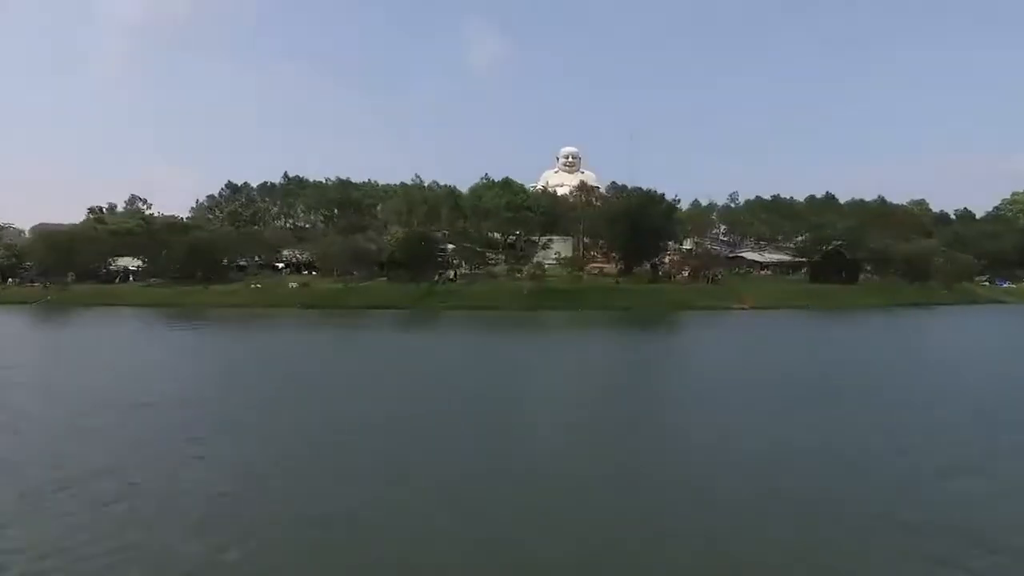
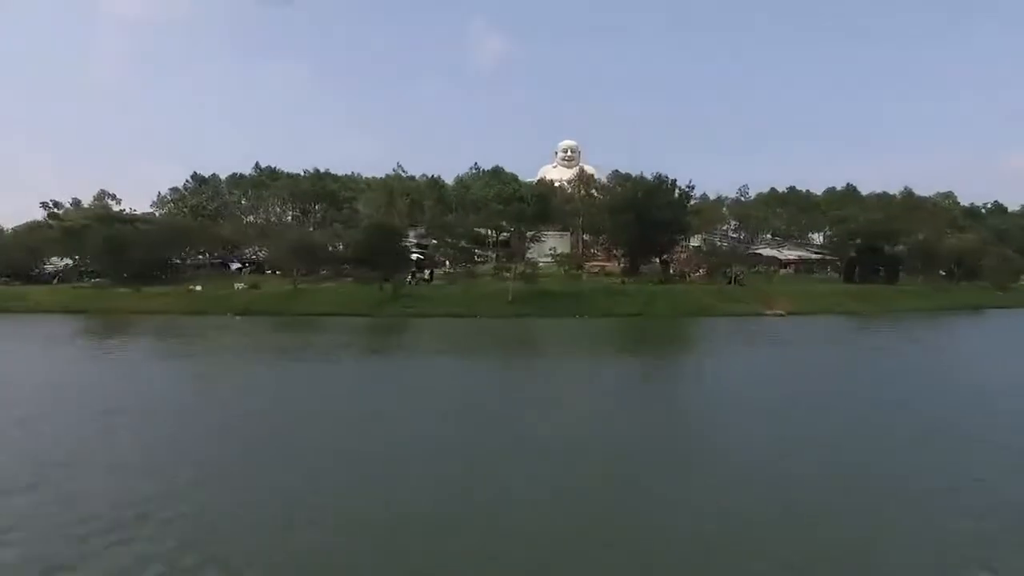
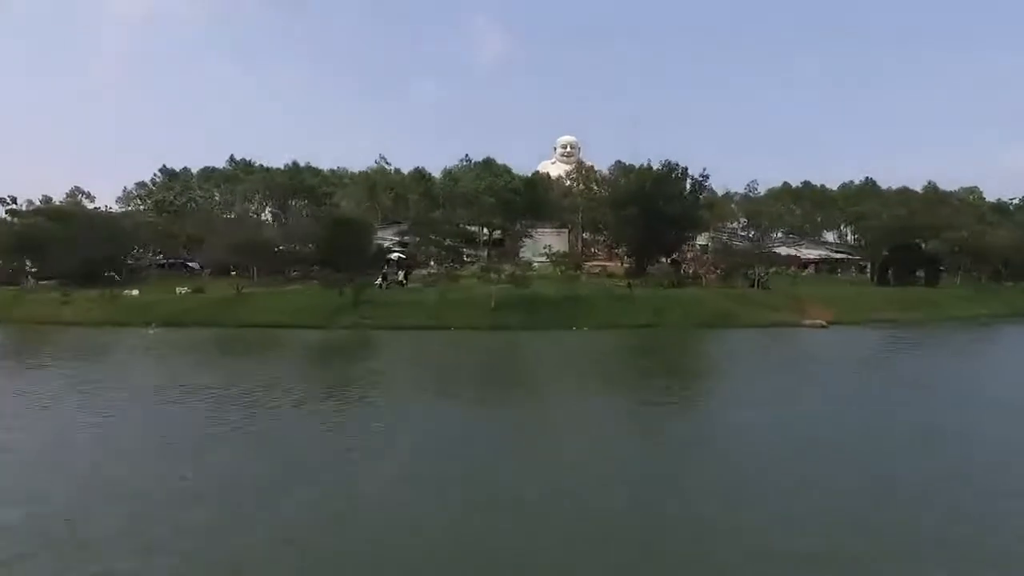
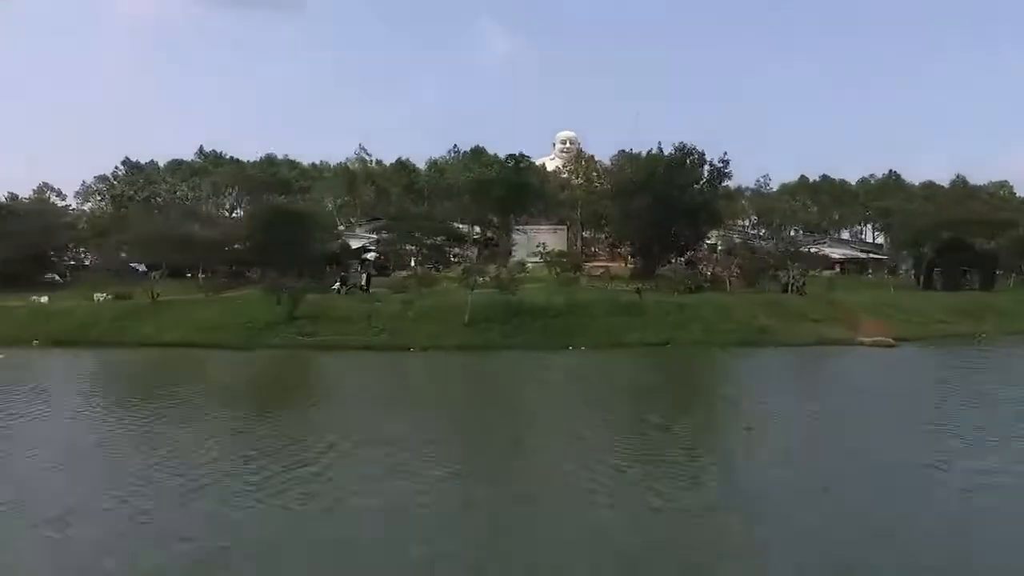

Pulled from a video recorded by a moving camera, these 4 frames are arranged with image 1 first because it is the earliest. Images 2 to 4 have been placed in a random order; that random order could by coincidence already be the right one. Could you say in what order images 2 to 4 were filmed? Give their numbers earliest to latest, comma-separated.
2, 3, 4
